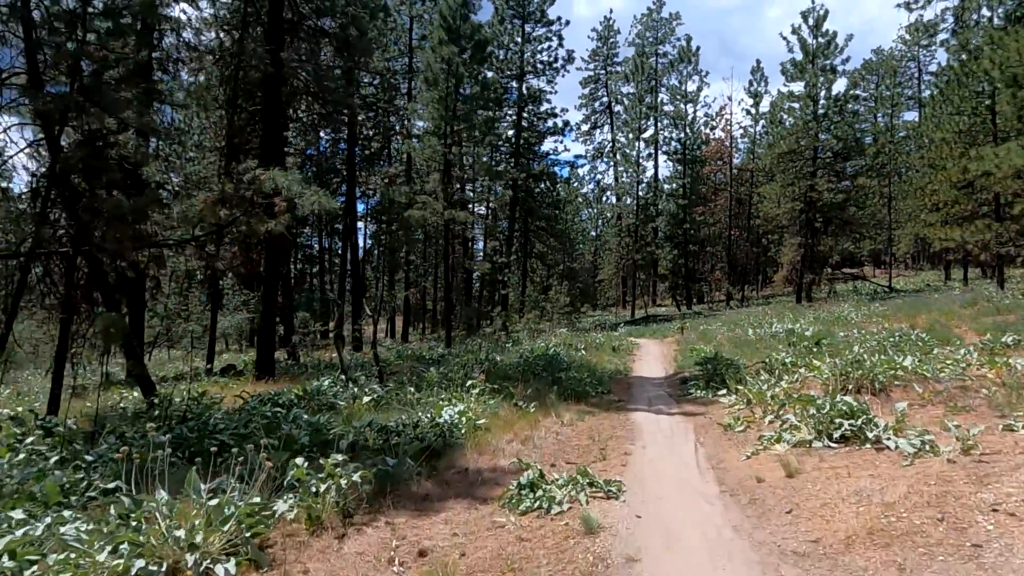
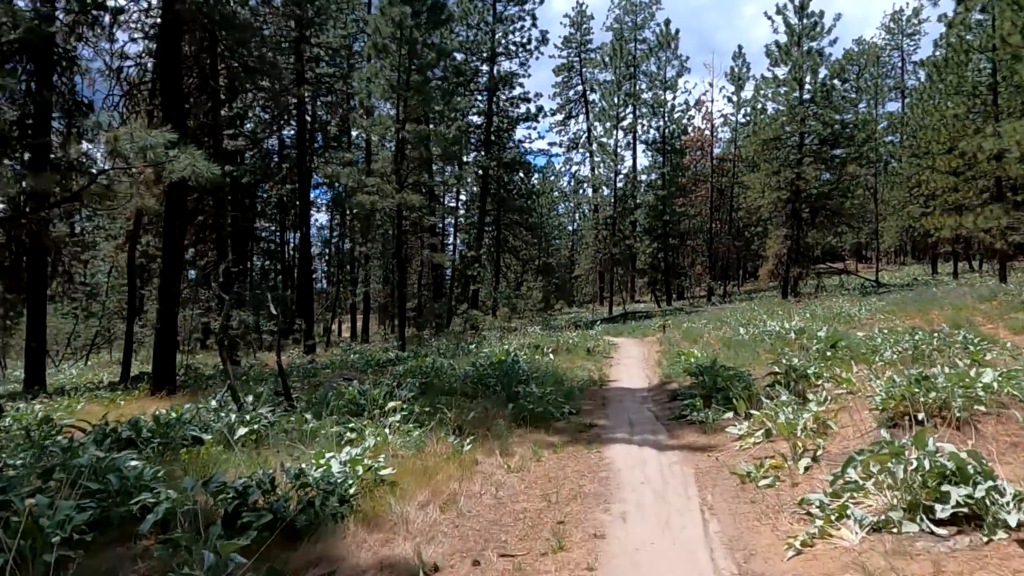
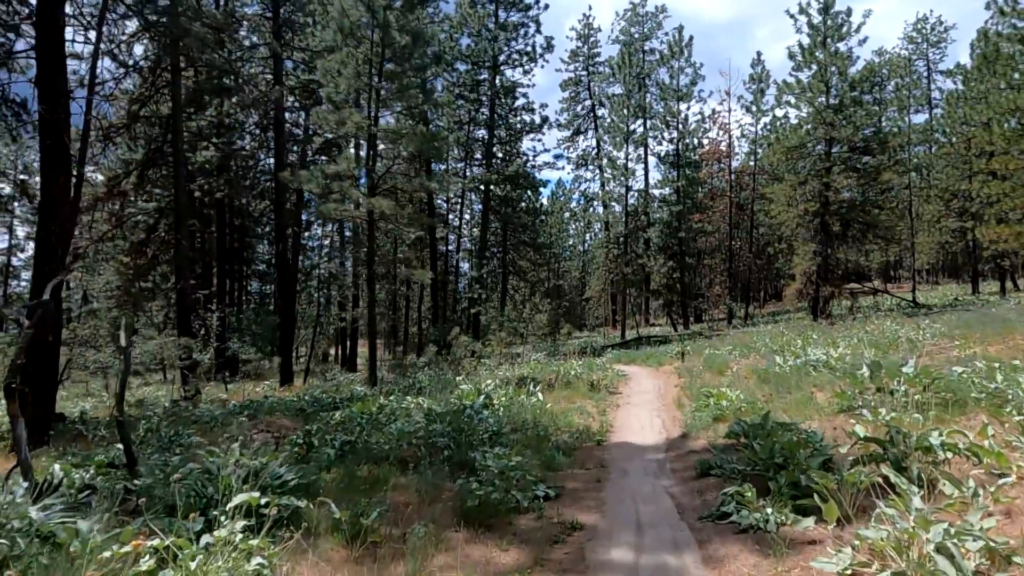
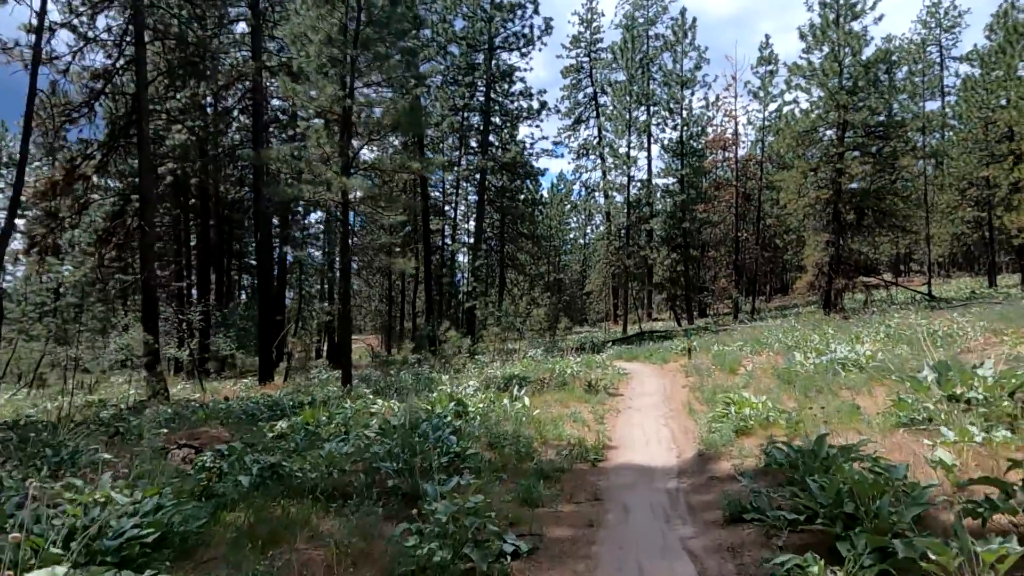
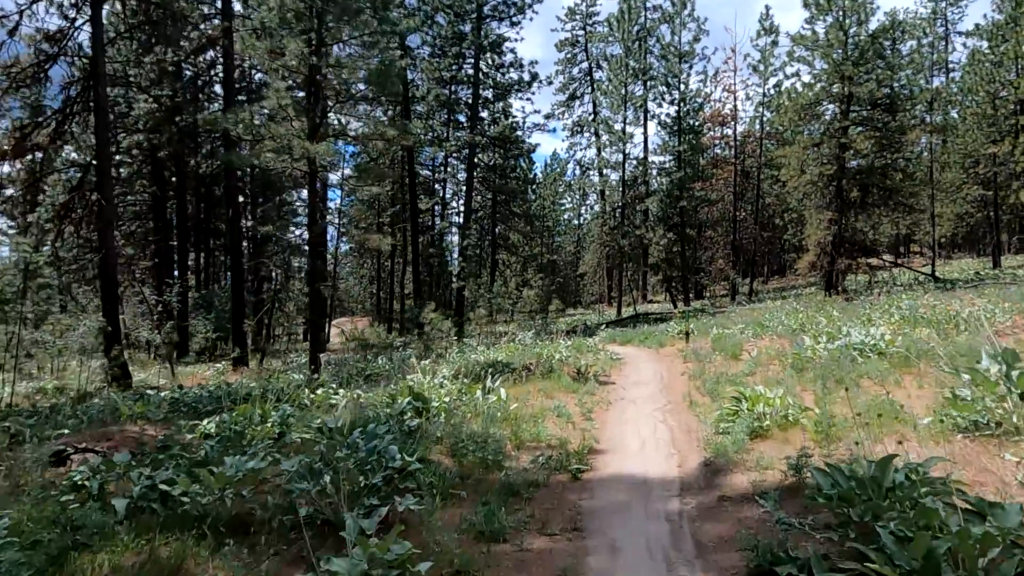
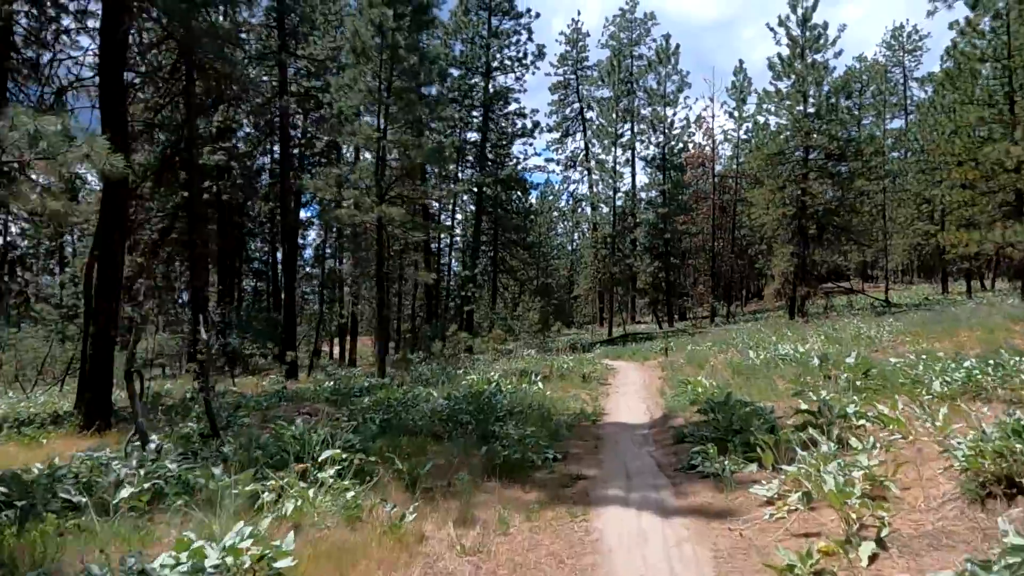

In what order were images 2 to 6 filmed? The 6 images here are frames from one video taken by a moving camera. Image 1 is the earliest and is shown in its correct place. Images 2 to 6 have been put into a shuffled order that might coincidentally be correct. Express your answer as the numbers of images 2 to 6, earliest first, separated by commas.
2, 6, 3, 4, 5
